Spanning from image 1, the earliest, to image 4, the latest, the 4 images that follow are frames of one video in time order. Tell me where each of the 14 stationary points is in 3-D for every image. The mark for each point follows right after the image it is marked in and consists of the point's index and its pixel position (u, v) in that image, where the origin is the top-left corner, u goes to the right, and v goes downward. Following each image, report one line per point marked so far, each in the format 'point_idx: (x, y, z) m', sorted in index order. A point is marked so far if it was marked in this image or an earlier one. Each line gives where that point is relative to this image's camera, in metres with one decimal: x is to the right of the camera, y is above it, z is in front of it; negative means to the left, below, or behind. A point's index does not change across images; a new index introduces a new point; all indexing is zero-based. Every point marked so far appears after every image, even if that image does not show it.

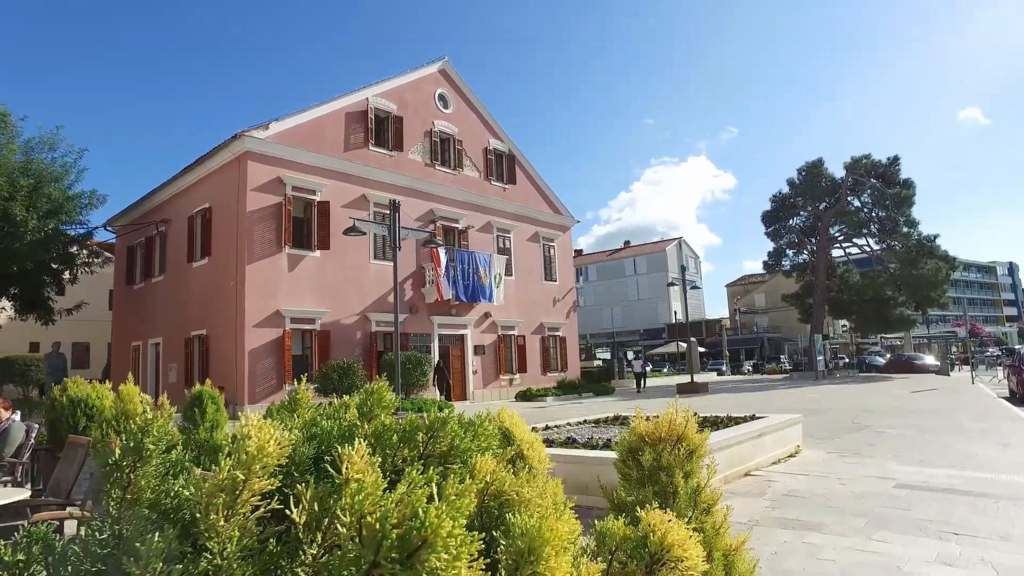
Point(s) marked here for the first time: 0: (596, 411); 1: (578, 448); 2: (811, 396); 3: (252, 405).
0: (+2.3, -3.3, +16.7) m
1: (+0.7, -1.6, +6.4) m
2: (+9.2, -3.4, +19.5) m
3: (-6.7, -3.0, +16.2) m
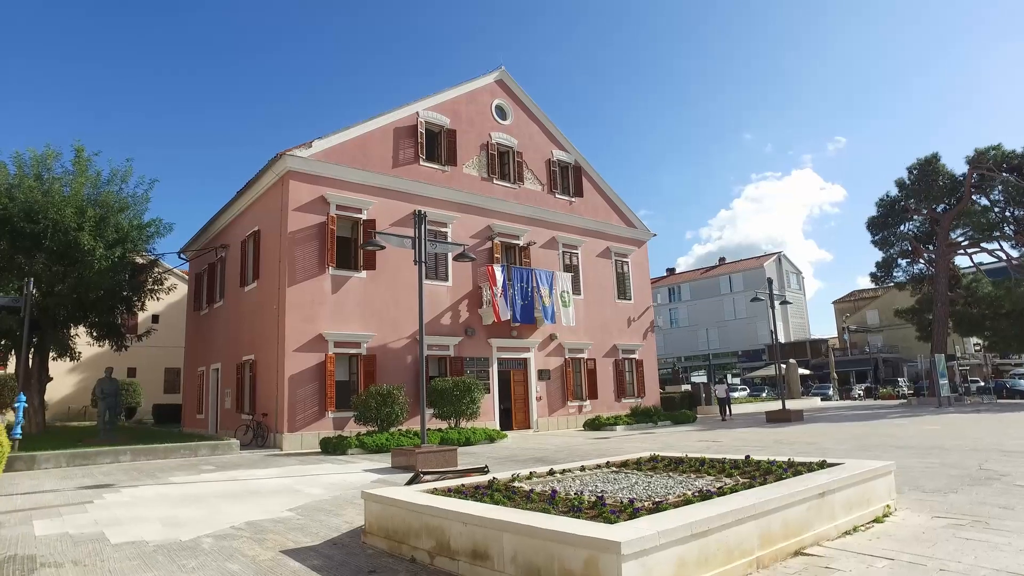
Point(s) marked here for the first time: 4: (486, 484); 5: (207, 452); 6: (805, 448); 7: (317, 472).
0: (+3.5, -3.6, +14.6) m
1: (+0.3, -1.6, +4.7) m
2: (+10.8, -3.6, +16.3) m
3: (-5.4, -3.5, +15.4) m
4: (-0.2, -1.8, +5.9) m
5: (-6.8, -3.7, +14.2) m
6: (+5.8, -3.2, +12.4) m
7: (-3.4, -3.2, +11.0) m
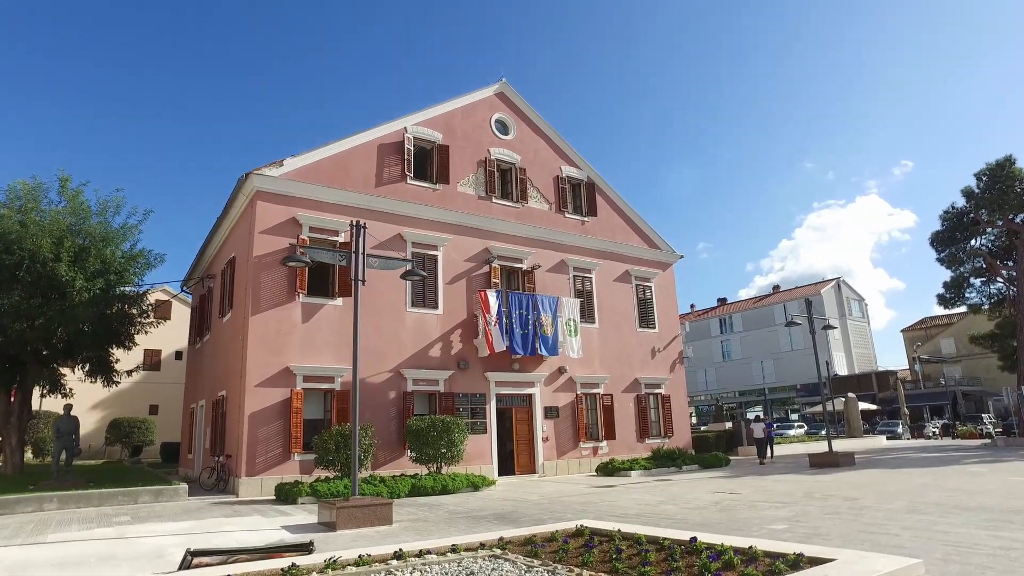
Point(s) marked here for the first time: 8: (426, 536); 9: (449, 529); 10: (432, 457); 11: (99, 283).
0: (+3.1, -4.0, +12.2) m
1: (-1.0, -1.6, +2.7) m
2: (+10.5, -4.0, +13.3) m
3: (-5.7, -4.2, +13.8) m
4: (-1.5, -1.8, +3.9) m
5: (-7.3, -4.2, +12.7) m
6: (+5.1, -3.4, +9.9) m
7: (-4.2, -3.5, +9.2) m
8: (-1.2, -3.3, +8.4) m
9: (-0.9, -3.4, +9.0) m
10: (-1.8, -3.9, +14.7) m
11: (-12.1, +0.1, +18.6) m
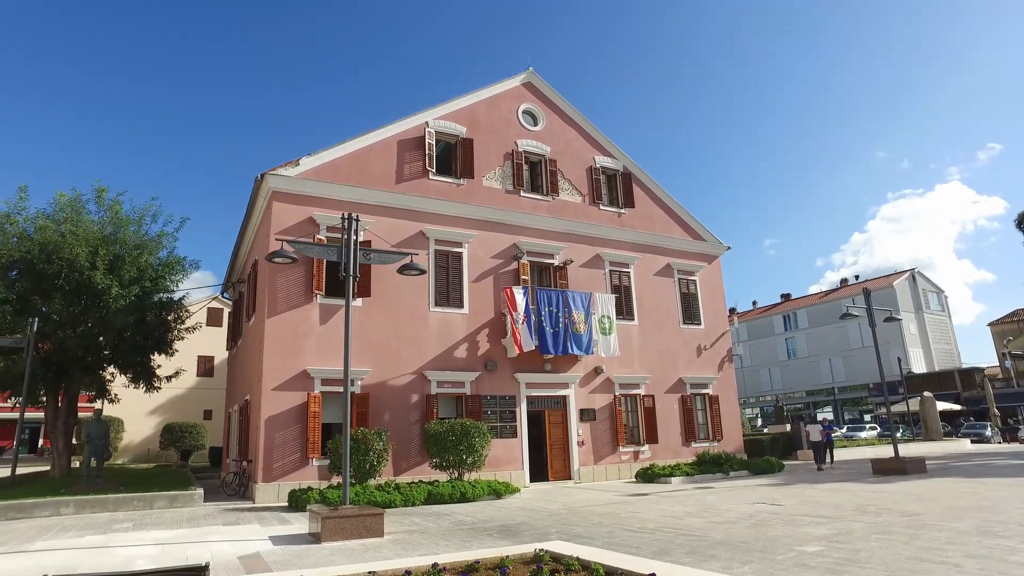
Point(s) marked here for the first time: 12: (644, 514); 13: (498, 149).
0: (+3.4, -3.8, +11.0) m
1: (-1.7, -1.4, +2.0) m
2: (+10.9, -3.6, +11.4) m
3: (-5.2, -4.2, +13.5) m
4: (-2.0, -1.7, +3.3) m
5: (-6.9, -4.3, +12.5) m
6: (+5.1, -3.2, +8.5) m
7: (-4.2, -3.5, +8.8) m
8: (-1.2, -3.2, +7.7) m
9: (-0.9, -3.3, +8.2) m
10: (-1.3, -3.9, +14.0) m
11: (-11.2, -0.1, +18.9) m
12: (+2.2, -3.7, +10.4) m
13: (-0.4, +4.2, +18.8) m
